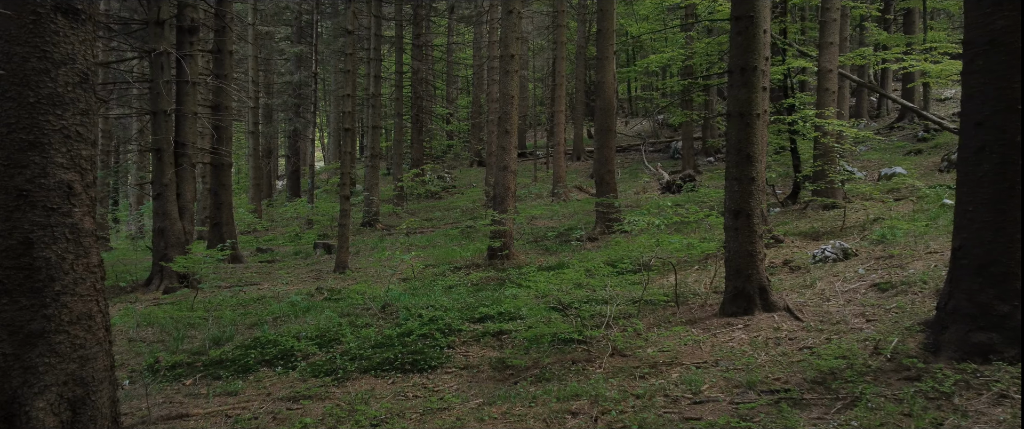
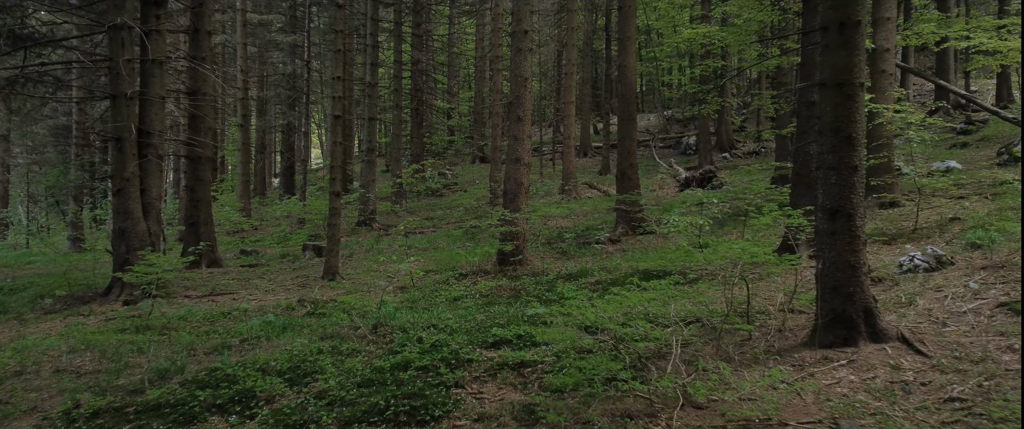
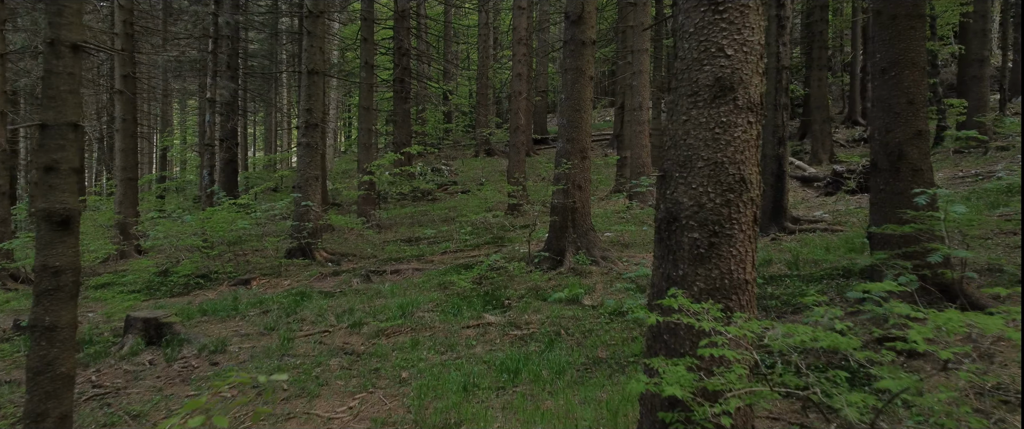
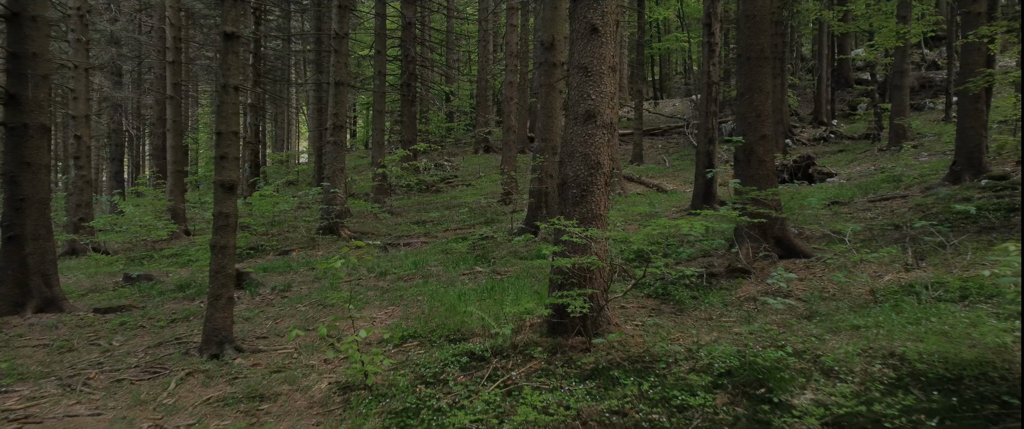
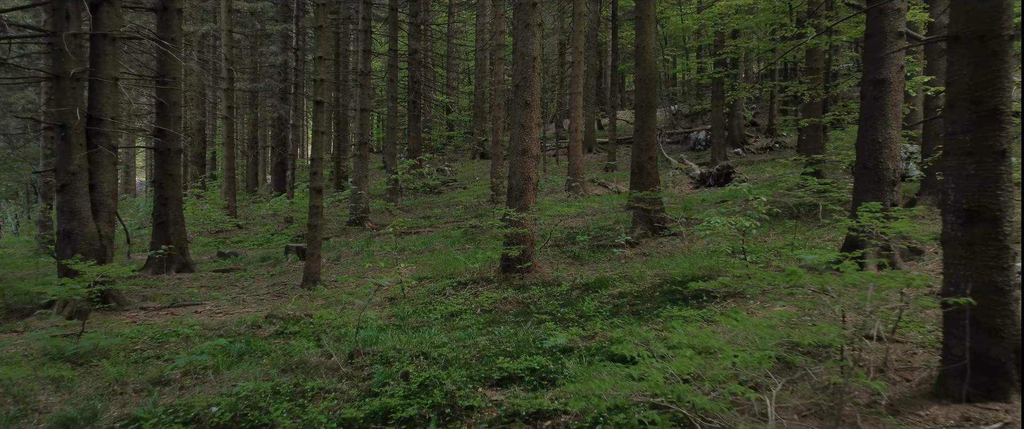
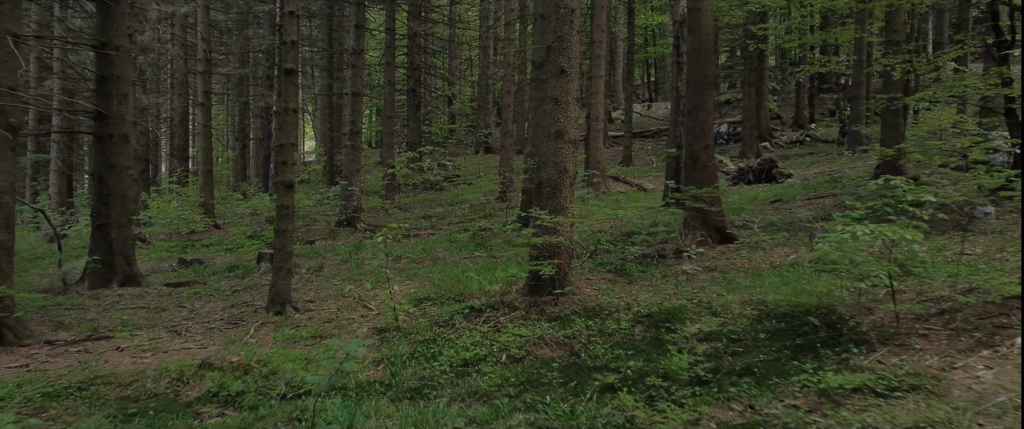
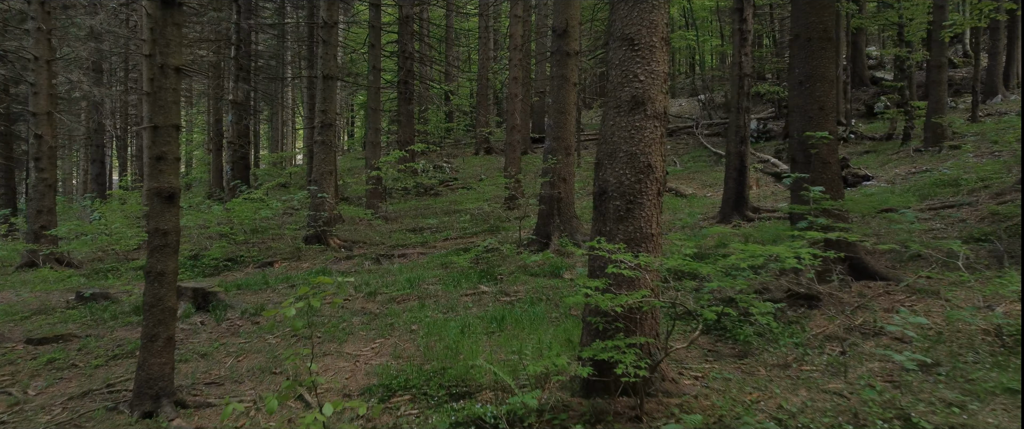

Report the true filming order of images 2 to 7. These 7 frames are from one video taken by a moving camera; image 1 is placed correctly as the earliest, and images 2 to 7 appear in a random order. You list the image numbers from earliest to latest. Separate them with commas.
2, 5, 6, 4, 7, 3
